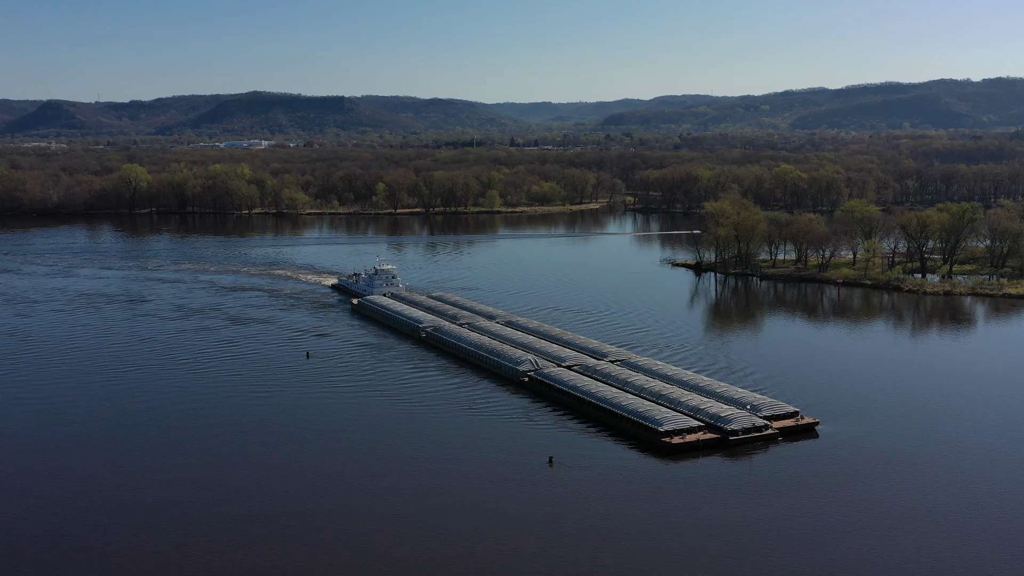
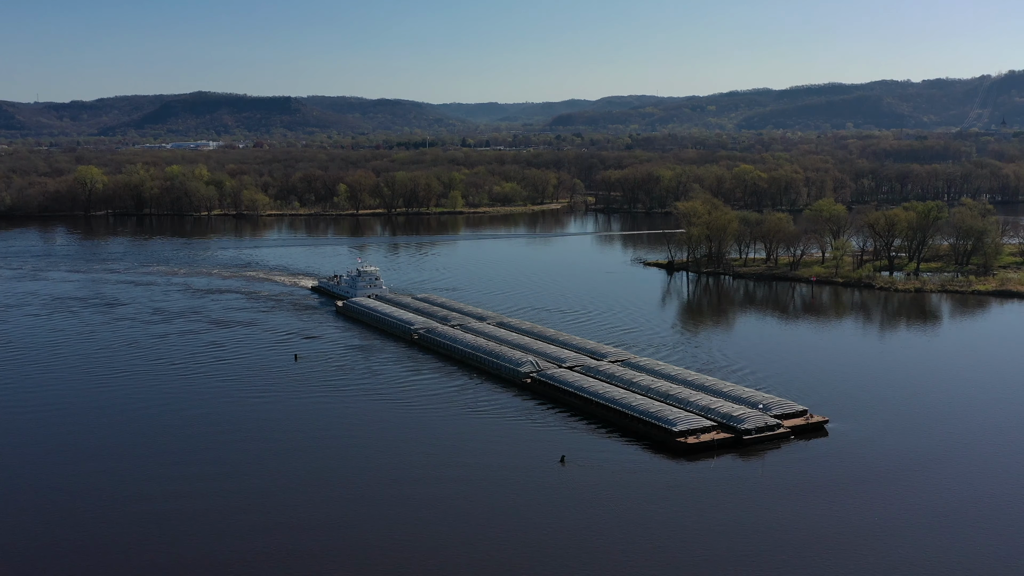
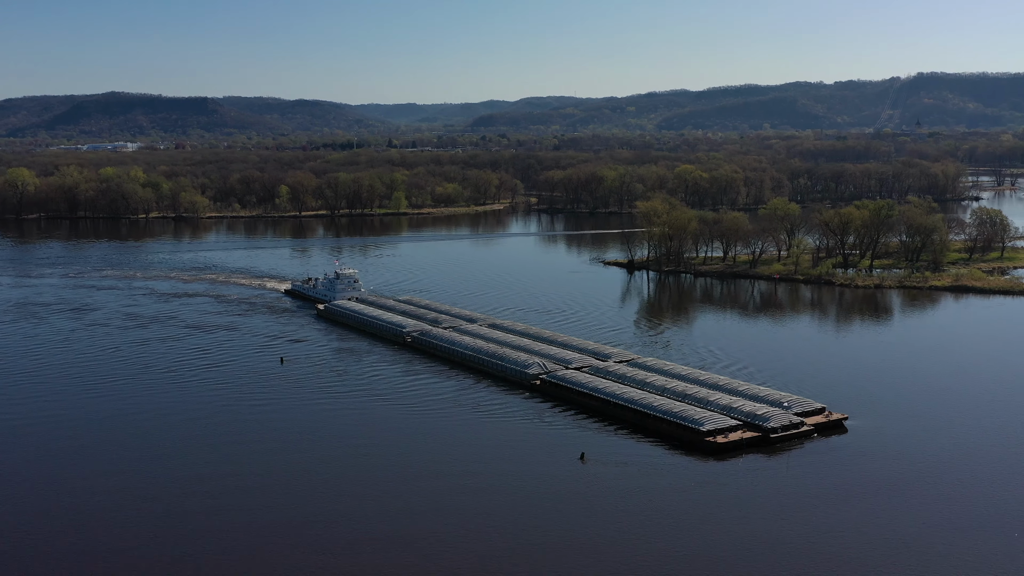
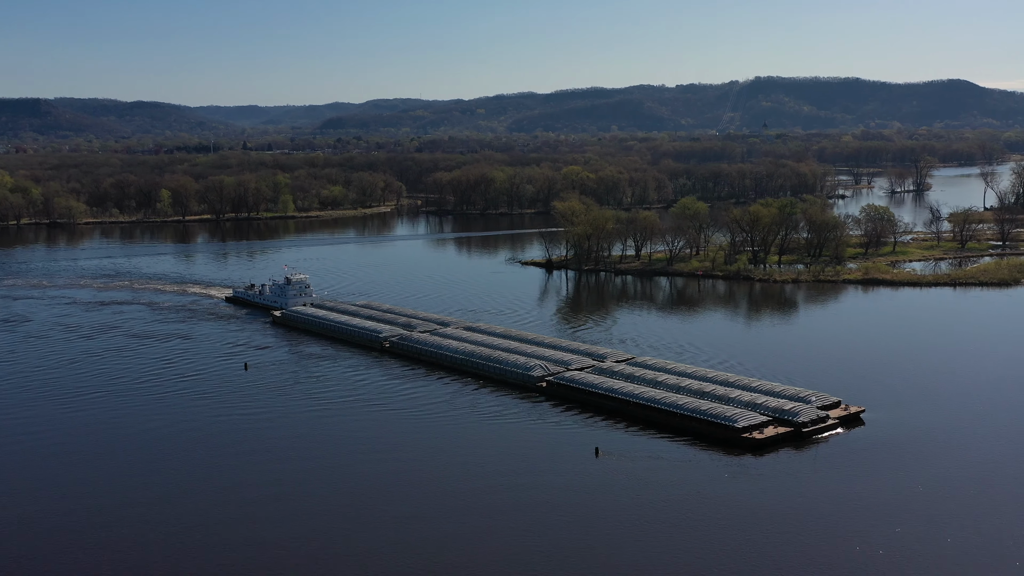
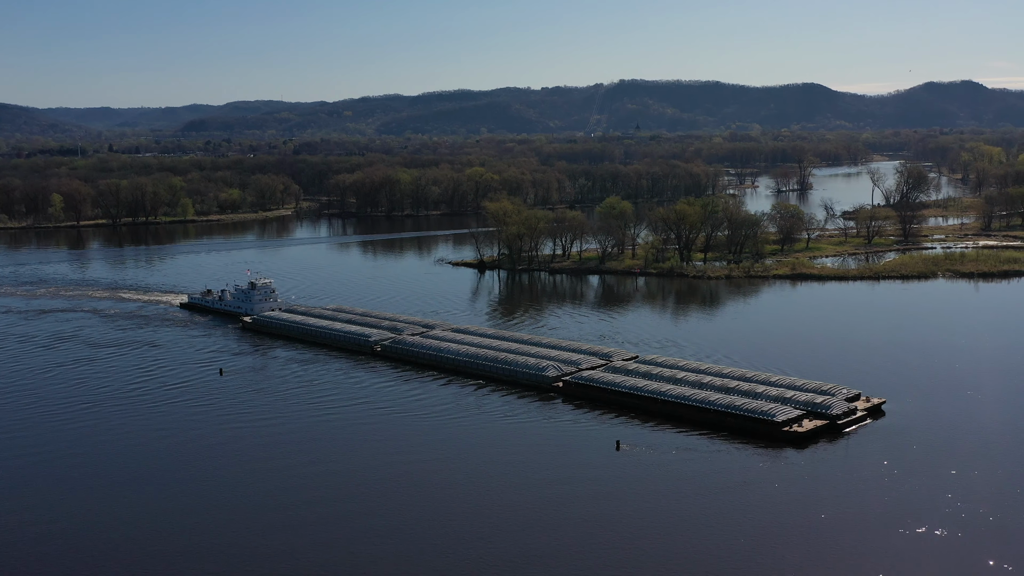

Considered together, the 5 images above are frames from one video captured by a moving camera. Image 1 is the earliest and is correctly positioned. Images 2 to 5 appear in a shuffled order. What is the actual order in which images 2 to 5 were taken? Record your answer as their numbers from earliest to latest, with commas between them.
2, 3, 4, 5
